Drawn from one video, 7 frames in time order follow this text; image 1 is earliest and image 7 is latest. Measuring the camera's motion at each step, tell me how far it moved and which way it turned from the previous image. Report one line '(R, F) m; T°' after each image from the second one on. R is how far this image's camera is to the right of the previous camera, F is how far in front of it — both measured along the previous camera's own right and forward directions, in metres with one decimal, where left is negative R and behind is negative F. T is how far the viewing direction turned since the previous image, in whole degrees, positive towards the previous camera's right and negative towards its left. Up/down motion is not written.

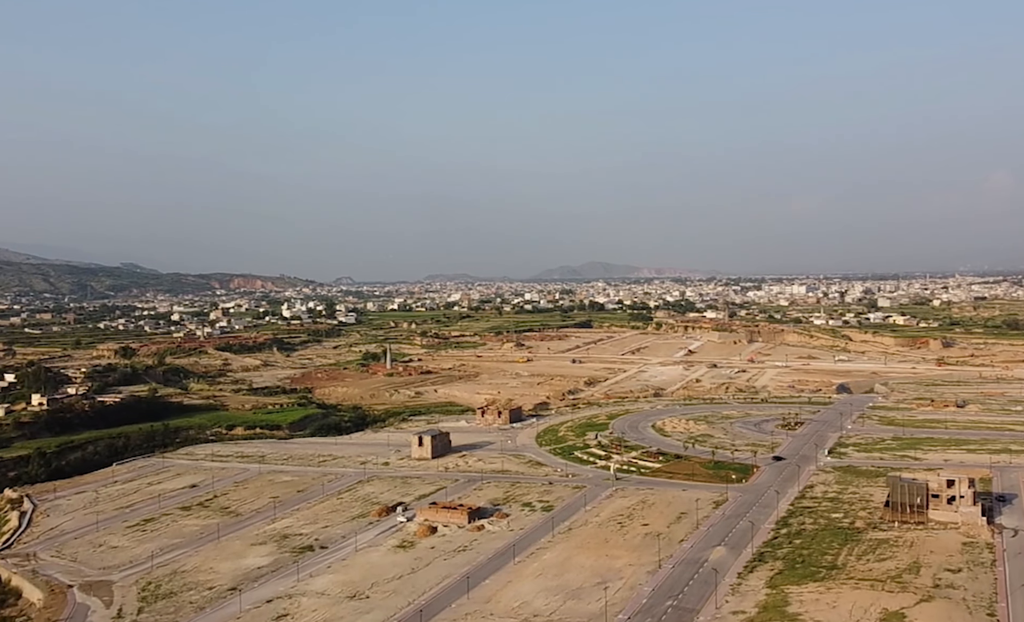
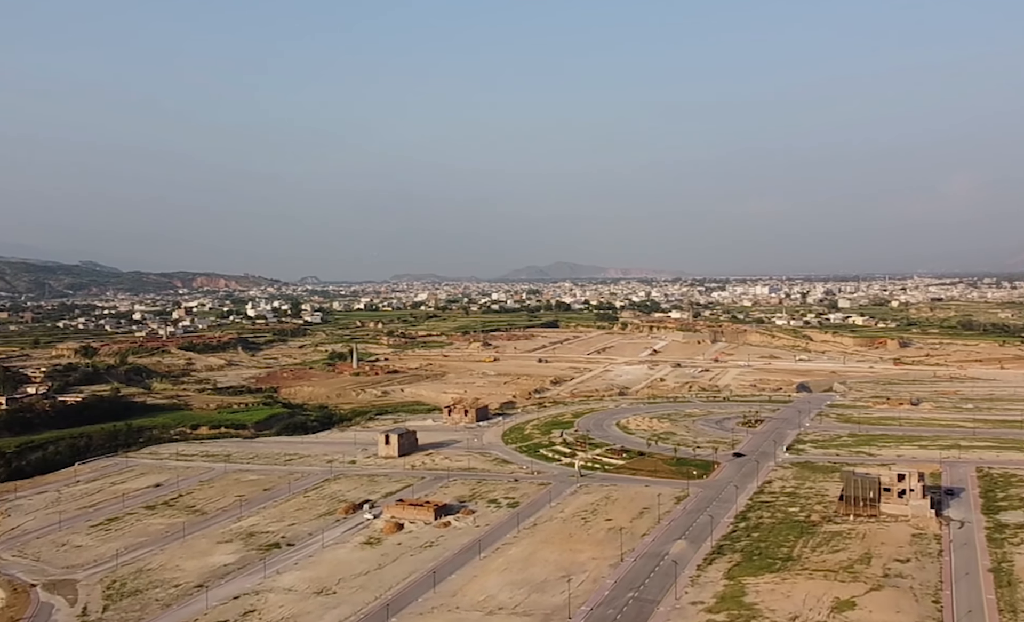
(0.0, -0.6) m; +2°
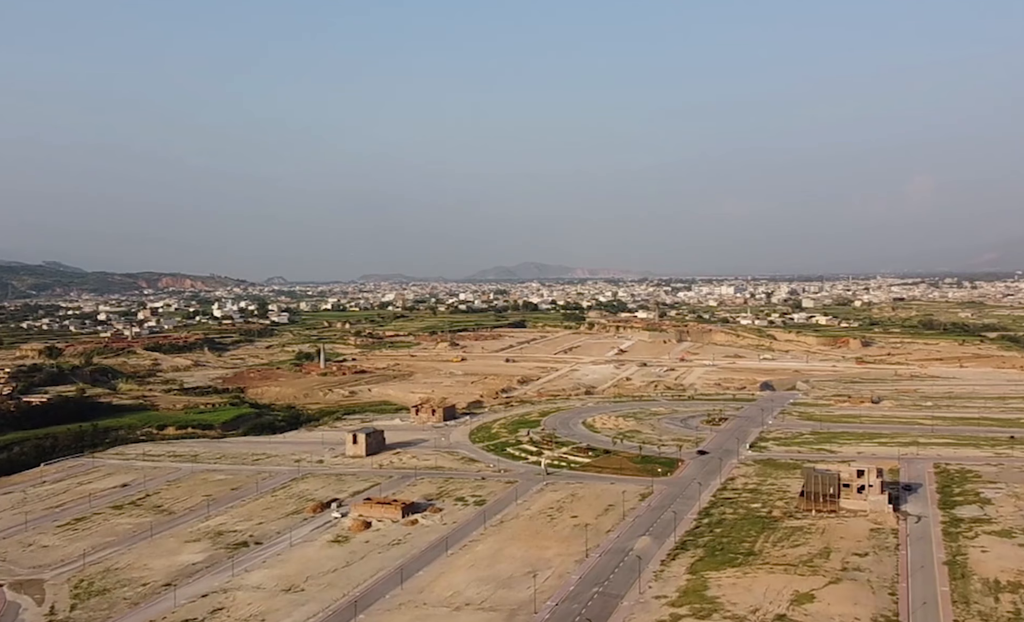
(0.0, -0.3) m; +2°
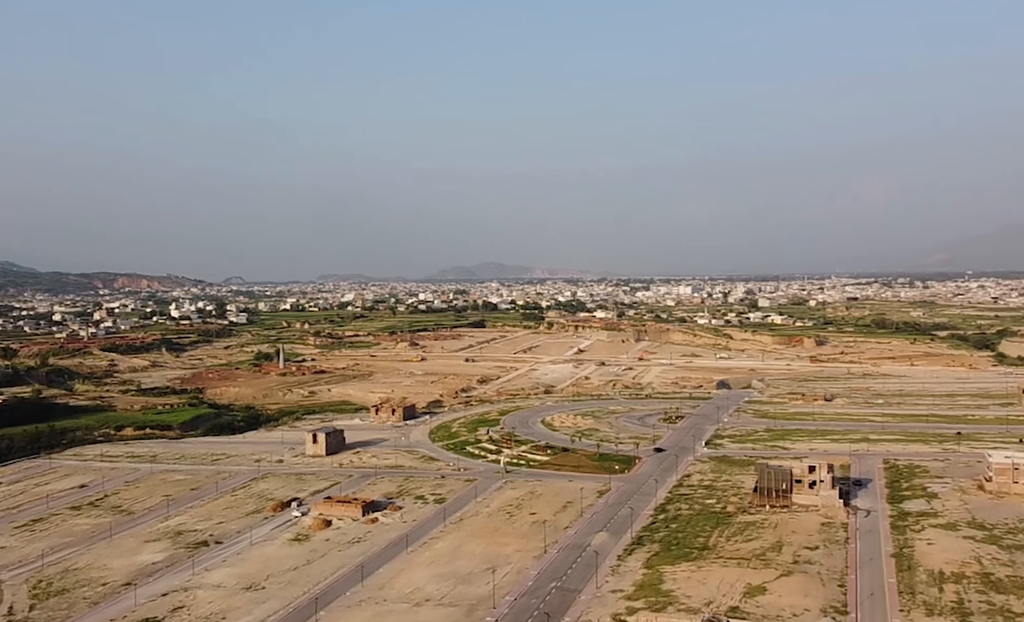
(0.0, -0.4) m; +2°
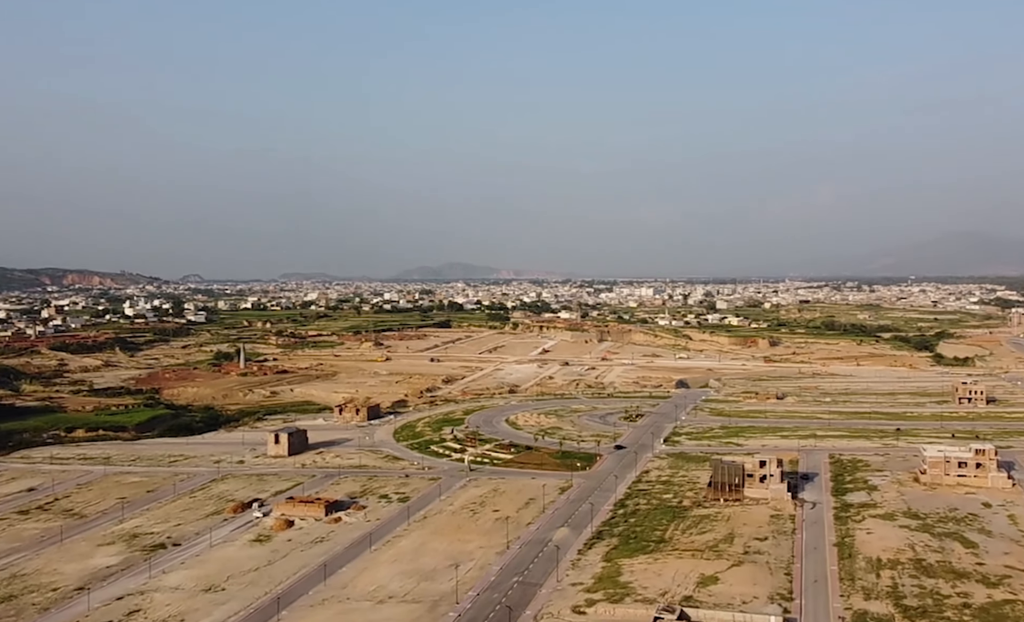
(0.0, -0.9) m; +2°
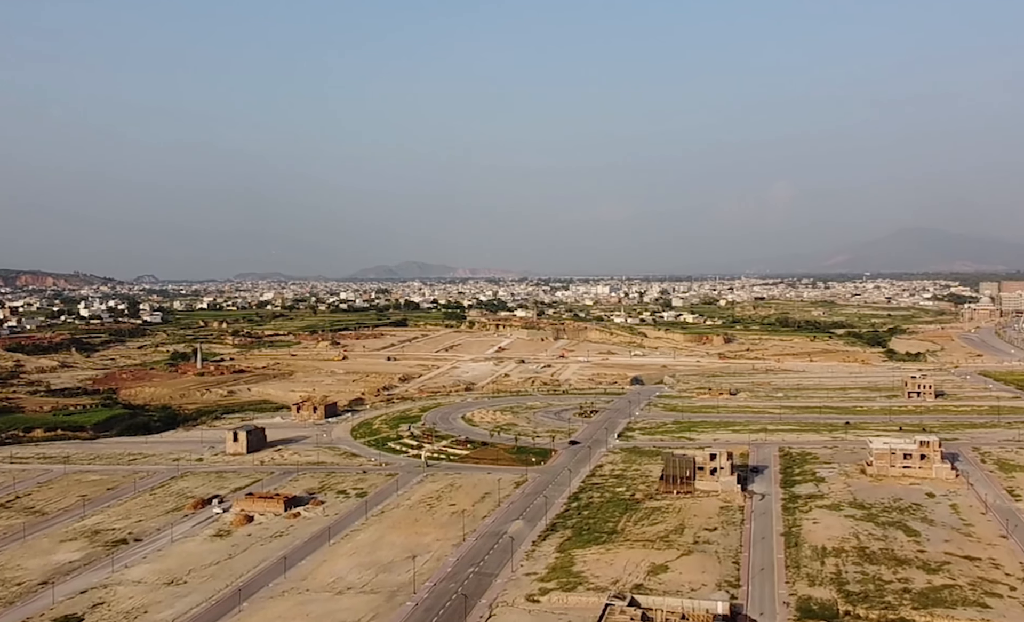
(+0.1, -0.4) m; +3°
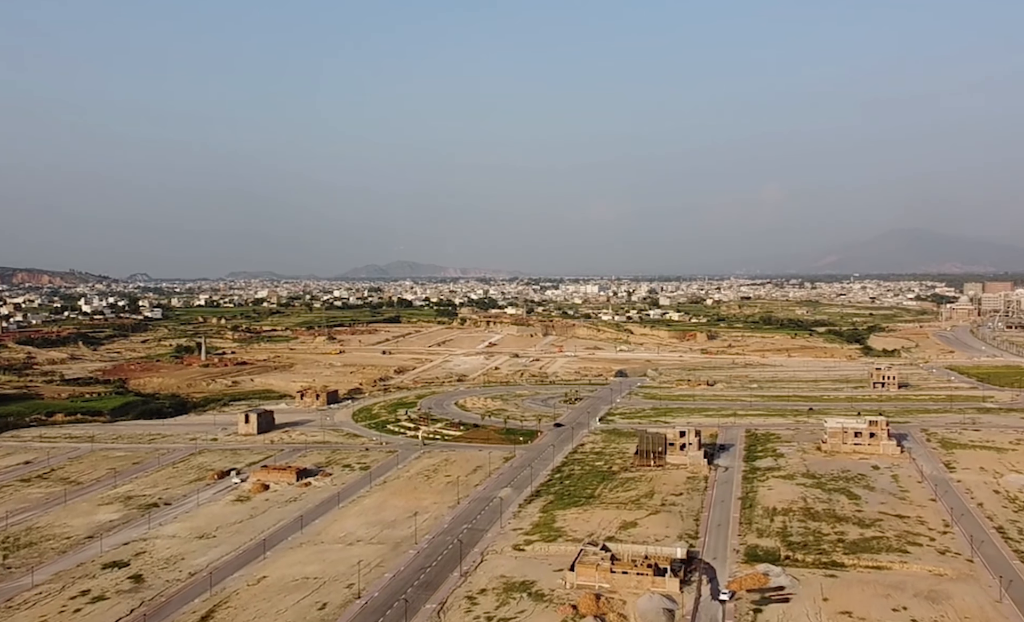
(+0.1, -3.9) m; 0°
